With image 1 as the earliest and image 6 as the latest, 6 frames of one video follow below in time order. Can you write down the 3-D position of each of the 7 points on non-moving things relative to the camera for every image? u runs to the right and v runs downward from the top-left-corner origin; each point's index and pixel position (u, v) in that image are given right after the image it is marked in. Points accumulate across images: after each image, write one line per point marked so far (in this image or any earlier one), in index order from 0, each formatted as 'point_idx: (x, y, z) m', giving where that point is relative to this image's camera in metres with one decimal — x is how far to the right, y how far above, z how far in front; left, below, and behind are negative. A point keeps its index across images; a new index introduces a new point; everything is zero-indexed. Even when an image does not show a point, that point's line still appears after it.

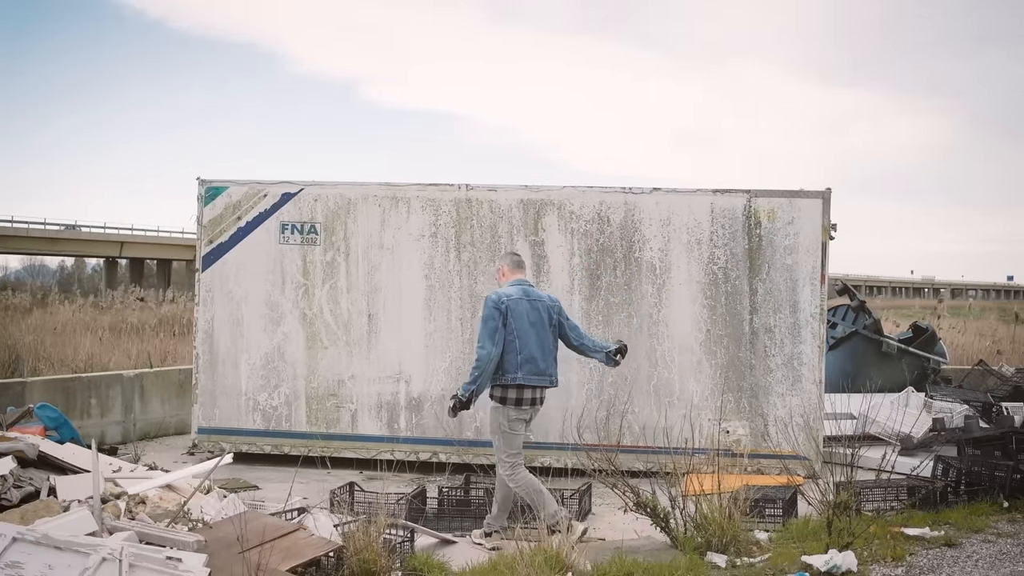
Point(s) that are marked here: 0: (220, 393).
0: (-3.0, -1.1, +7.6) m
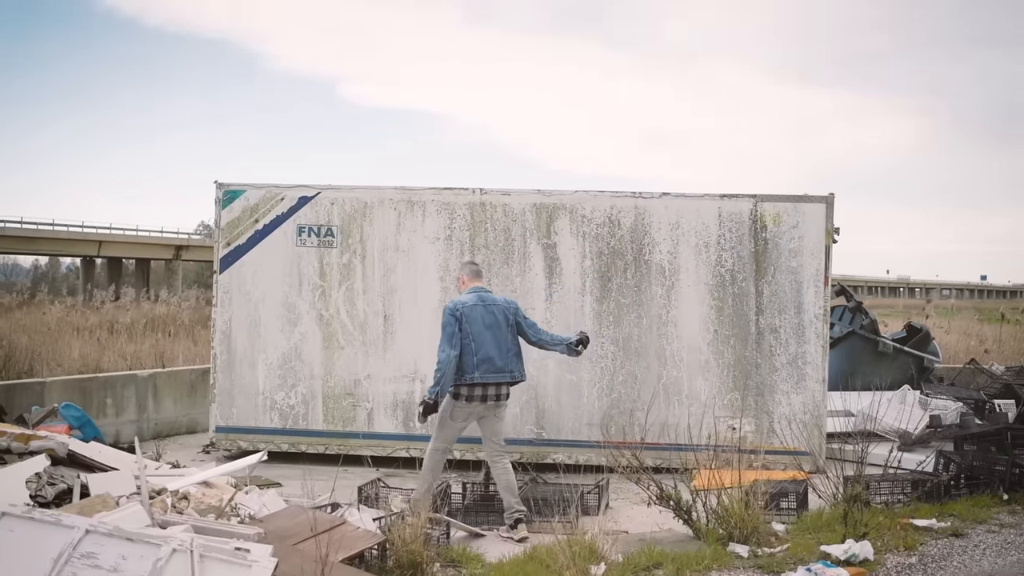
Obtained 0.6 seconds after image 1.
0: (-2.8, -1.1, +7.7) m
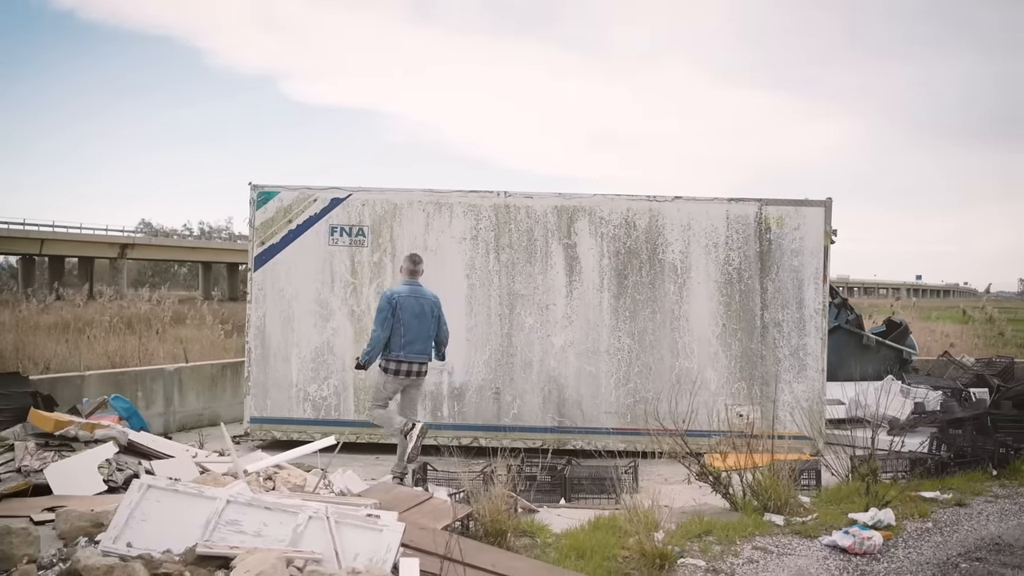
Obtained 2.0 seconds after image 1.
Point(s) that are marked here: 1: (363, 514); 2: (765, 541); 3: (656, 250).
0: (-2.6, -1.0, +8.0) m
1: (-0.7, -1.1, +3.5) m
2: (+1.6, -1.6, +4.6) m
3: (+1.6, +0.4, +8.3) m
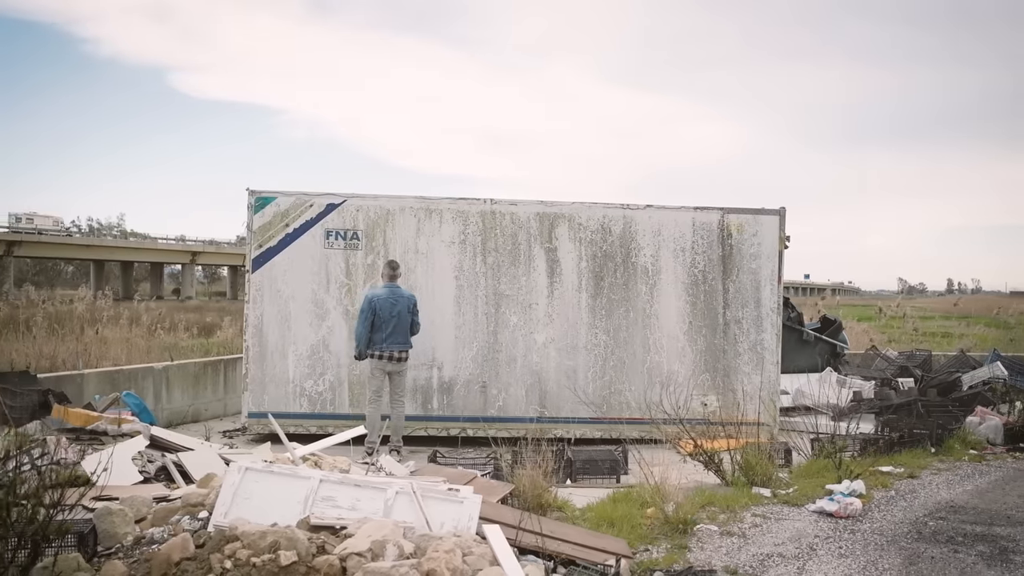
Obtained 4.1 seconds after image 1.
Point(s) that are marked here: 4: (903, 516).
0: (-2.7, -1.0, +8.3) m
1: (-0.4, -1.1, +4.0) m
2: (+1.8, -1.6, +5.3) m
3: (+1.4, +0.4, +9.0) m
4: (+2.6, -1.5, +5.0) m
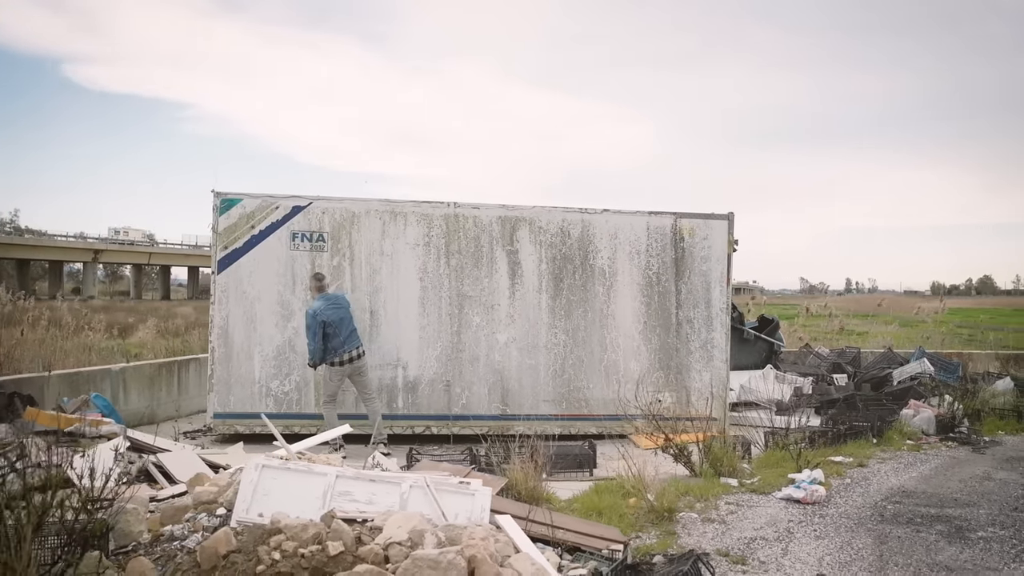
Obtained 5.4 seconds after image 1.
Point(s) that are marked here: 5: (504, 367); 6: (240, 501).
0: (-3.1, -1.0, +8.2) m
1: (-0.3, -1.1, +4.2) m
2: (+1.7, -1.6, +5.7) m
3: (+1.0, +0.4, +9.4) m
4: (+2.6, -1.6, +5.5) m
5: (-0.1, -1.0, +9.1) m
6: (-1.4, -1.1, +3.9) m
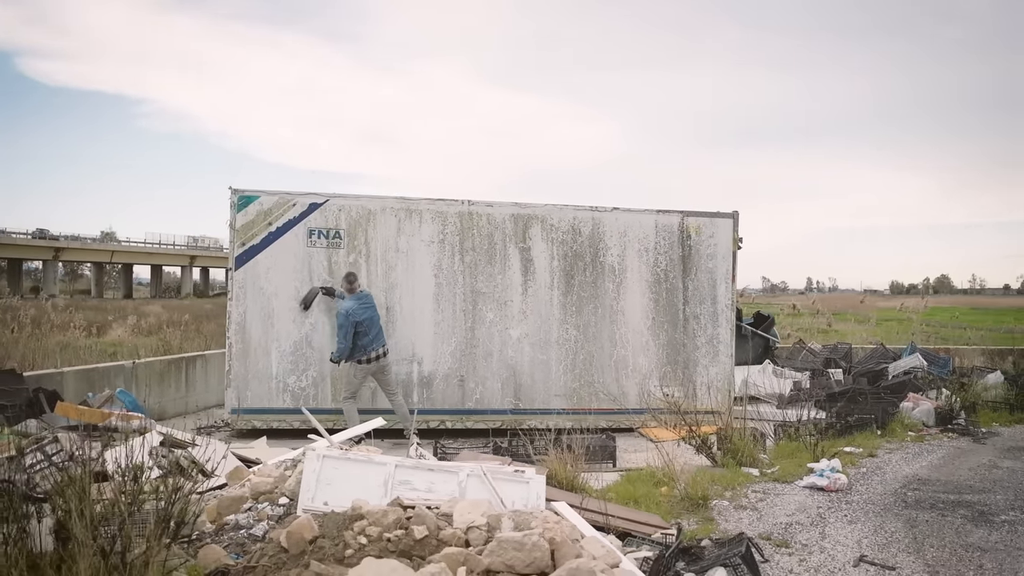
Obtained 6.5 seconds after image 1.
0: (-2.9, -1.0, +8.2) m
1: (0.0, -1.1, +4.3) m
2: (+1.9, -1.6, +5.9) m
3: (+1.1, +0.5, +9.5) m
4: (+2.8, -1.5, +5.7) m
5: (+0.1, -0.9, +9.2) m
6: (-1.1, -1.1, +4.0) m
